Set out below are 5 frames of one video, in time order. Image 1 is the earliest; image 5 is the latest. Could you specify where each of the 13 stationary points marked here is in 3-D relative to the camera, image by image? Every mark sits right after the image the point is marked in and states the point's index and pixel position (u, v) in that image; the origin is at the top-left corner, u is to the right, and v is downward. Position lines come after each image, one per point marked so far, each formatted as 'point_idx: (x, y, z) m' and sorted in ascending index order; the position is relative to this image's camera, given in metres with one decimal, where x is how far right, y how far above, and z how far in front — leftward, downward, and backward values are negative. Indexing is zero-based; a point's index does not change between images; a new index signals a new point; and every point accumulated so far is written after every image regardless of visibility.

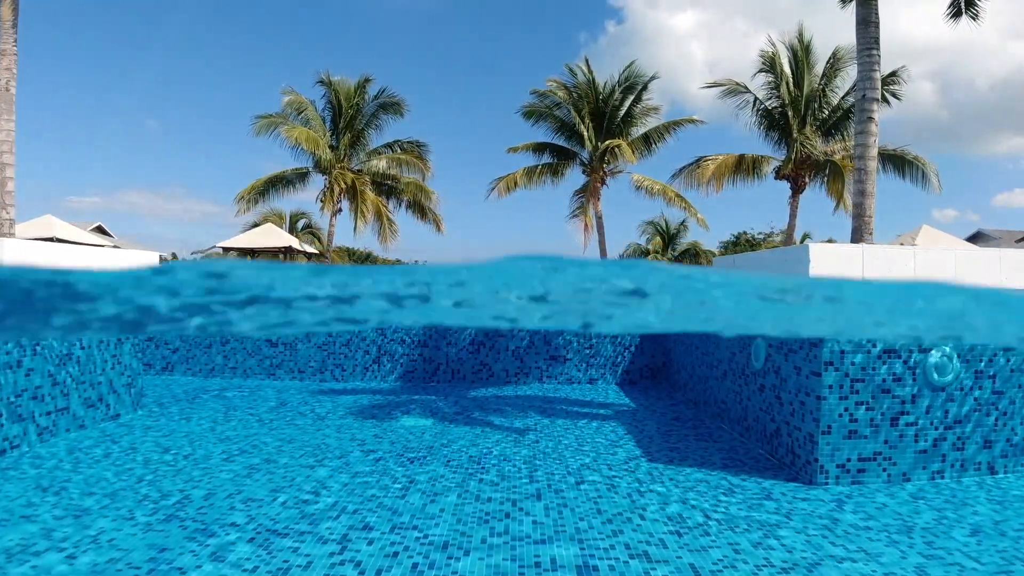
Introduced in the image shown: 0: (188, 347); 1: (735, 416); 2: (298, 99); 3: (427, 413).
0: (-5.5, -1.0, +9.7) m
1: (+2.6, -1.5, +6.5) m
2: (-7.0, +6.2, +19.0) m
3: (-1.1, -1.6, +7.2) m
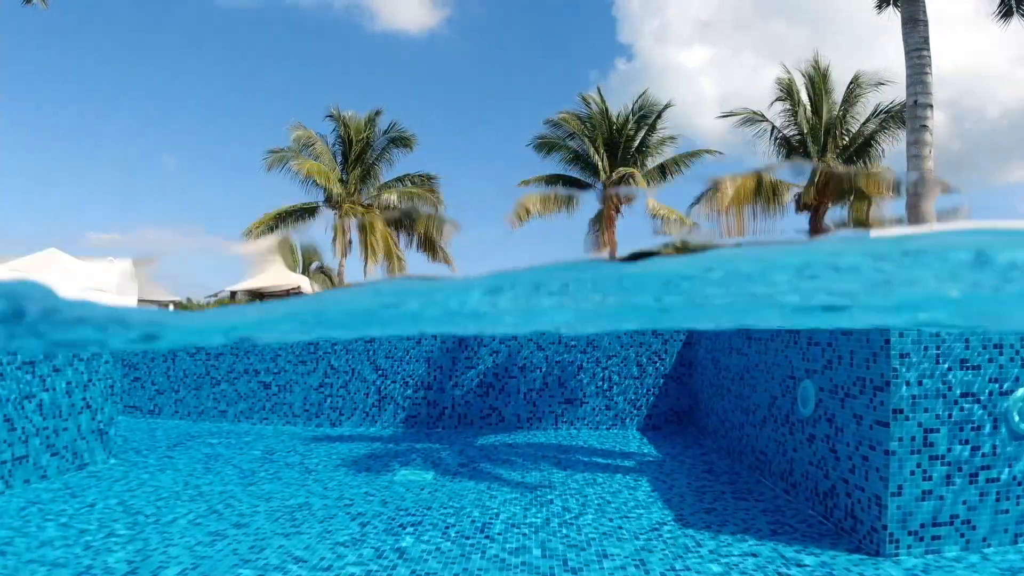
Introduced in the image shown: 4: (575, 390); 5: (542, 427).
0: (-5.3, -1.6, +9.1) m
1: (+2.7, -1.8, +5.6) m
2: (-6.7, +5.0, +18.8) m
3: (-1.0, -2.0, +6.5) m
4: (+0.9, -1.5, +8.4) m
5: (+0.4, -2.0, +8.4) m
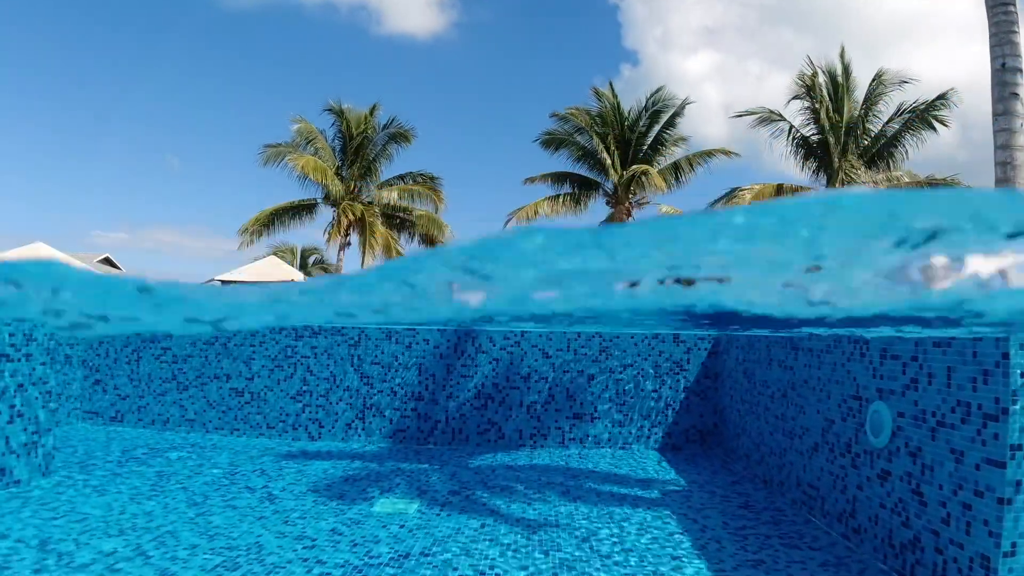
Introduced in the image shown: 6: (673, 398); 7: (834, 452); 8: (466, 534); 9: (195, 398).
0: (-5.3, -1.5, +8.1) m
1: (+2.7, -1.8, +4.6) m
2: (-6.5, +5.0, +17.9) m
3: (-1.0, -2.0, +5.5) m
4: (+0.9, -1.5, +7.4) m
5: (+0.4, -2.0, +7.4) m
6: (+2.1, -1.4, +7.4) m
7: (+2.7, -1.4, +4.8) m
8: (-0.4, -1.9, +4.5) m
9: (-4.4, -1.5, +7.9) m
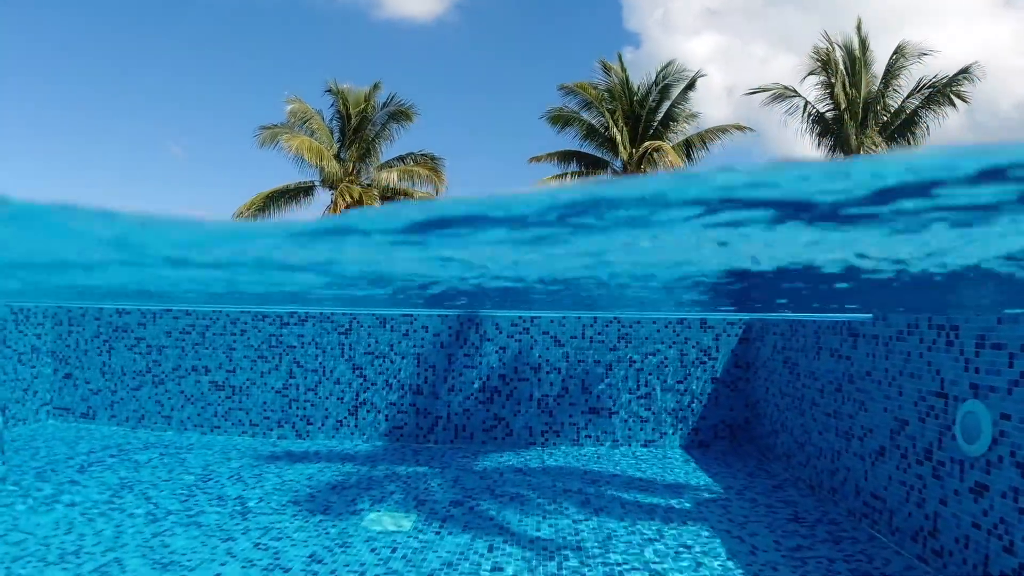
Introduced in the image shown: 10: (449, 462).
0: (-5.2, -1.3, +7.4) m
1: (+2.8, -1.7, +3.9) m
2: (-6.3, +5.5, +17.1) m
3: (-0.9, -1.8, +4.8) m
4: (+1.0, -1.3, +6.6) m
5: (+0.6, -1.8, +6.6) m
6: (+2.2, -1.2, +6.7) m
7: (+2.8, -1.2, +4.0) m
8: (-0.3, -1.8, +3.8) m
9: (-4.3, -1.3, +7.2) m
10: (-0.7, -1.8, +5.9) m
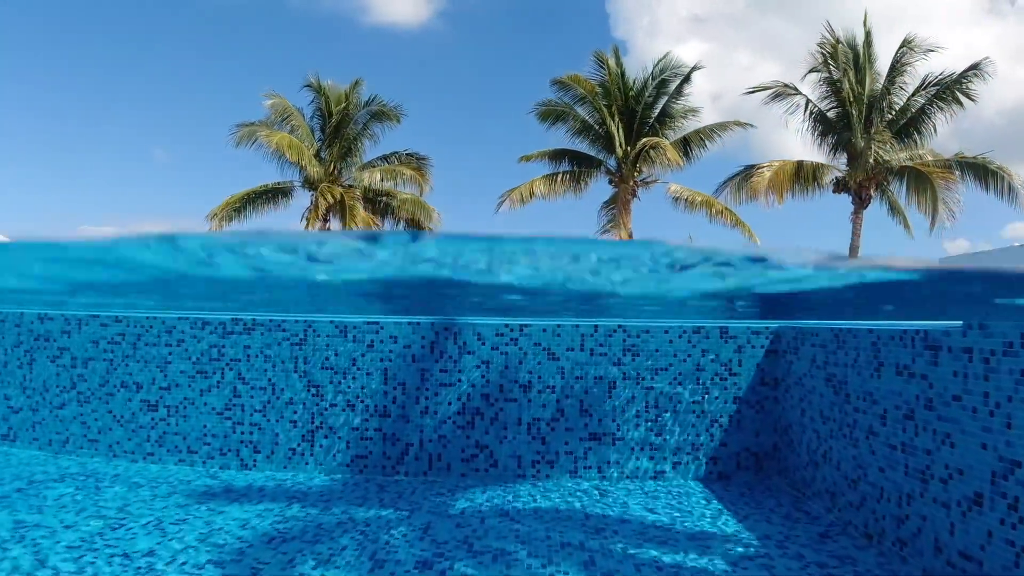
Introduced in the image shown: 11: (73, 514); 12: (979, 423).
0: (-5.4, -1.3, +6.3) m
1: (+2.7, -1.6, +2.9) m
2: (-6.6, +5.3, +16.0) m
3: (-1.0, -1.8, +3.7) m
4: (+0.9, -1.3, +5.6) m
5: (+0.4, -1.8, +5.6) m
6: (+2.1, -1.2, +5.7) m
7: (+2.7, -1.2, +3.0) m
8: (-0.4, -1.8, +2.7) m
9: (-4.5, -1.4, +6.1) m
10: (-0.8, -1.8, +4.9) m
11: (-3.7, -1.8, +4.7) m
12: (+2.7, -0.8, +3.3) m
